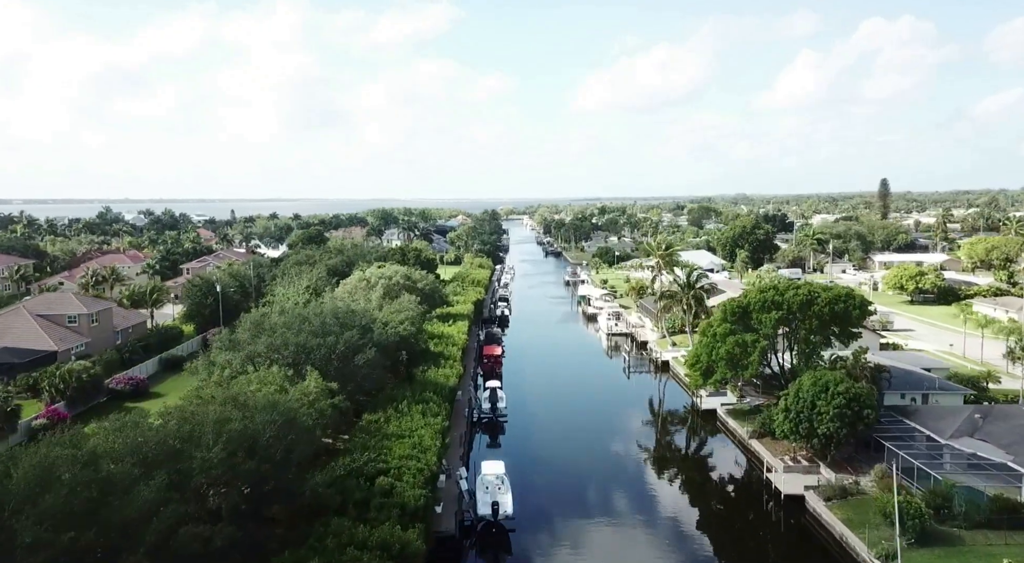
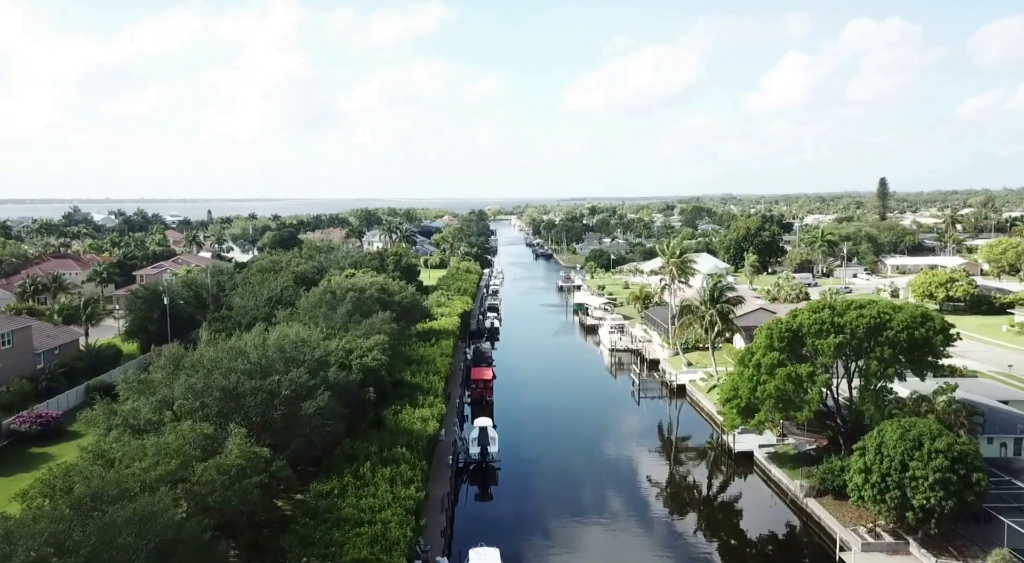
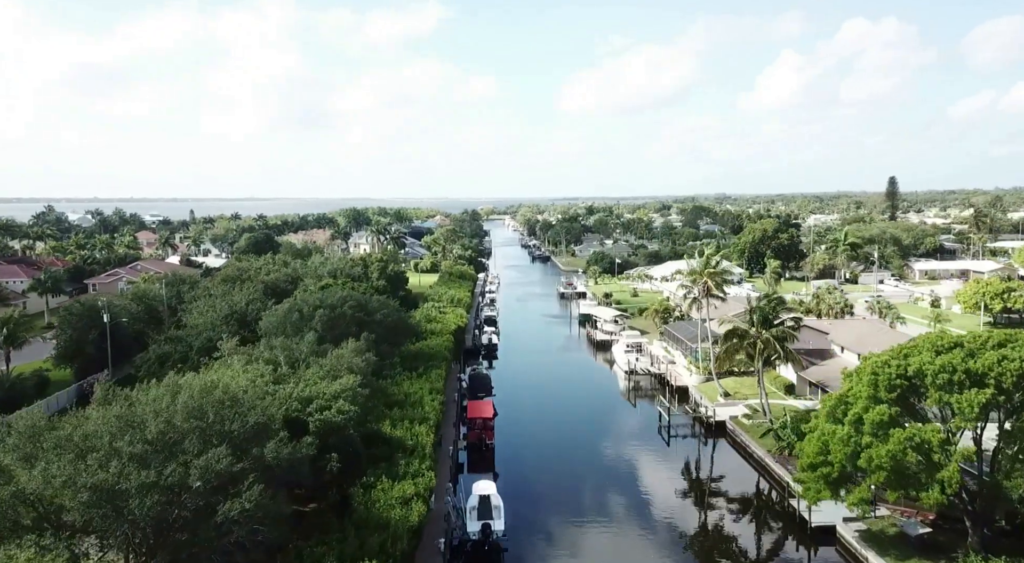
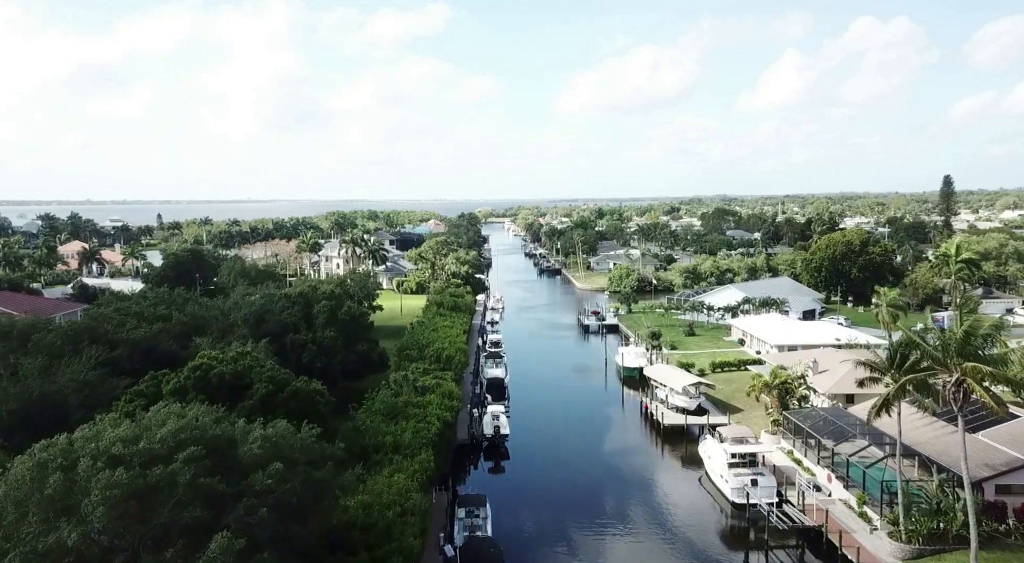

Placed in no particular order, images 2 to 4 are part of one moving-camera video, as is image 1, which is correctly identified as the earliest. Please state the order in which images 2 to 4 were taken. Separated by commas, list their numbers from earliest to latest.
2, 3, 4
